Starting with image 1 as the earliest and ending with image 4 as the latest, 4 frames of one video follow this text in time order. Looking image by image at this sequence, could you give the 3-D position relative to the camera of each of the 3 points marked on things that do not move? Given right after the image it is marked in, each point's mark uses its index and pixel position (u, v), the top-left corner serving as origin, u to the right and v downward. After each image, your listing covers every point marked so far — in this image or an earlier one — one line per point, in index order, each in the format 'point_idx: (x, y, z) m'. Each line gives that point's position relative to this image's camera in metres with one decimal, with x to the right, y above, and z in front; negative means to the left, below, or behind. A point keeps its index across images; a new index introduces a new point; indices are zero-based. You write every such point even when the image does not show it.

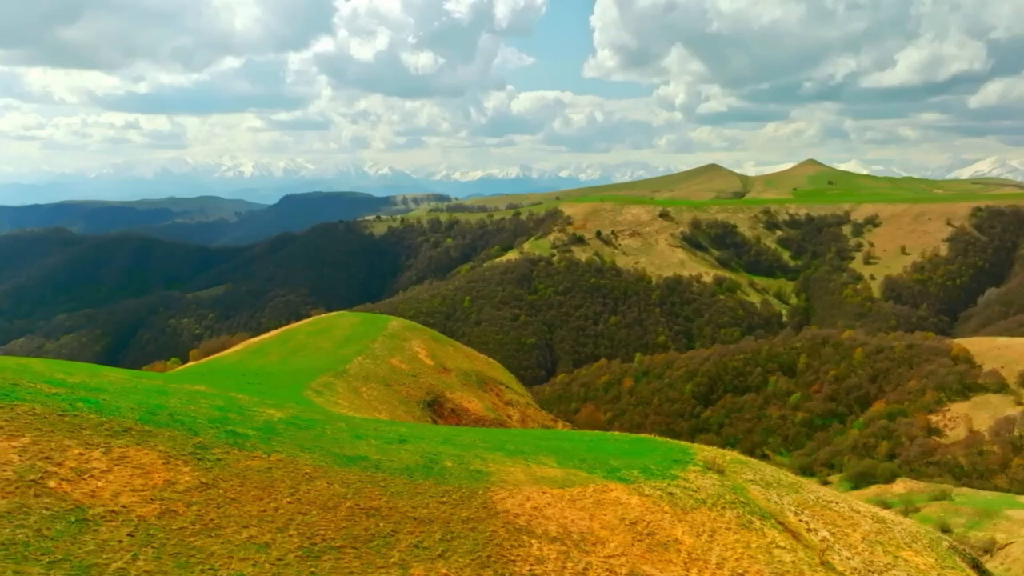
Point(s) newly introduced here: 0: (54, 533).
0: (-7.5, -4.0, +10.5) m
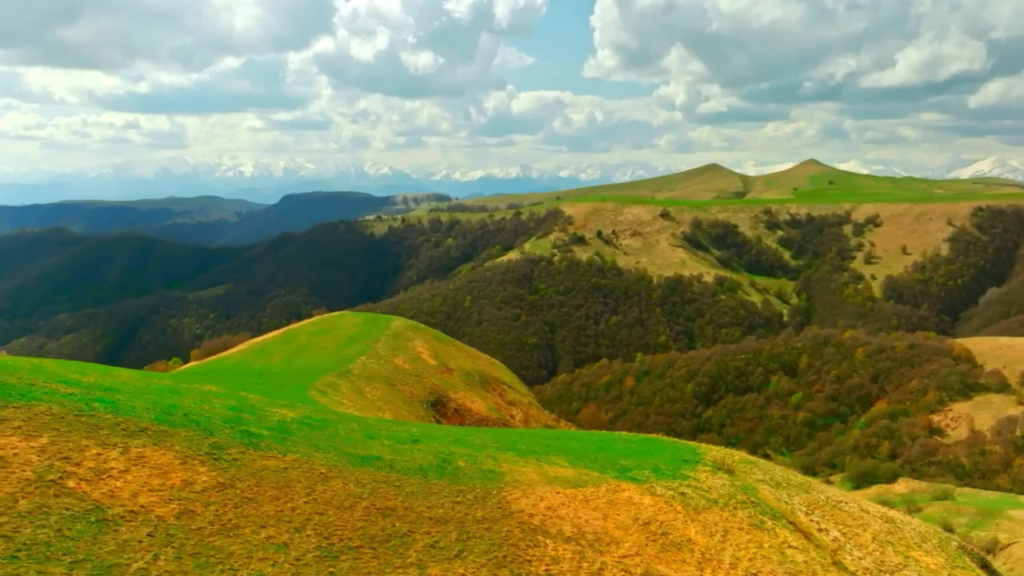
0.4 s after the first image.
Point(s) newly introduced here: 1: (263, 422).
0: (-7.1, -4.0, +10.5) m
1: (-6.2, -3.3, +16.0) m
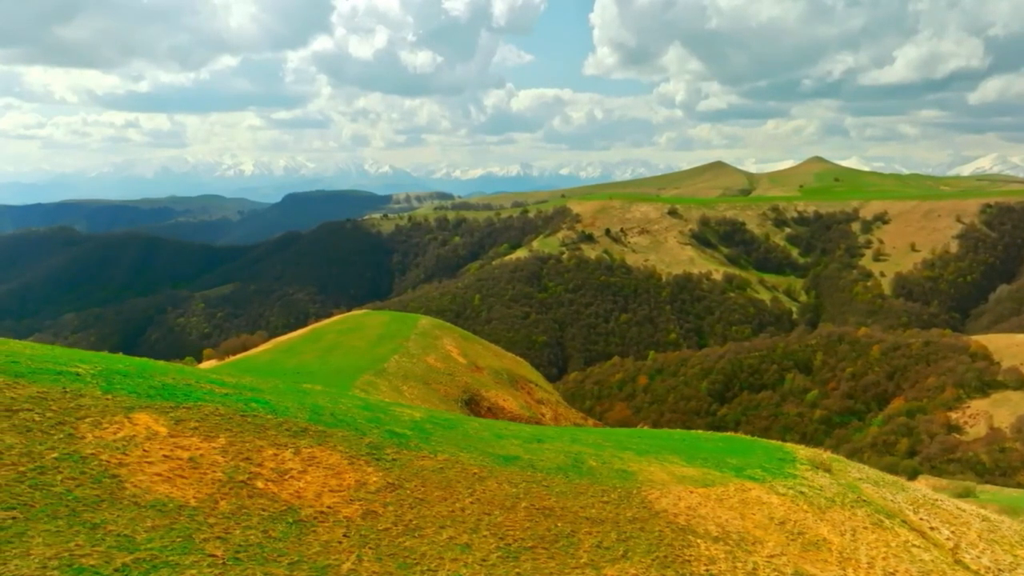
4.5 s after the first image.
0: (-3.8, -4.0, +10.5) m
1: (-2.8, -3.3, +16.0) m
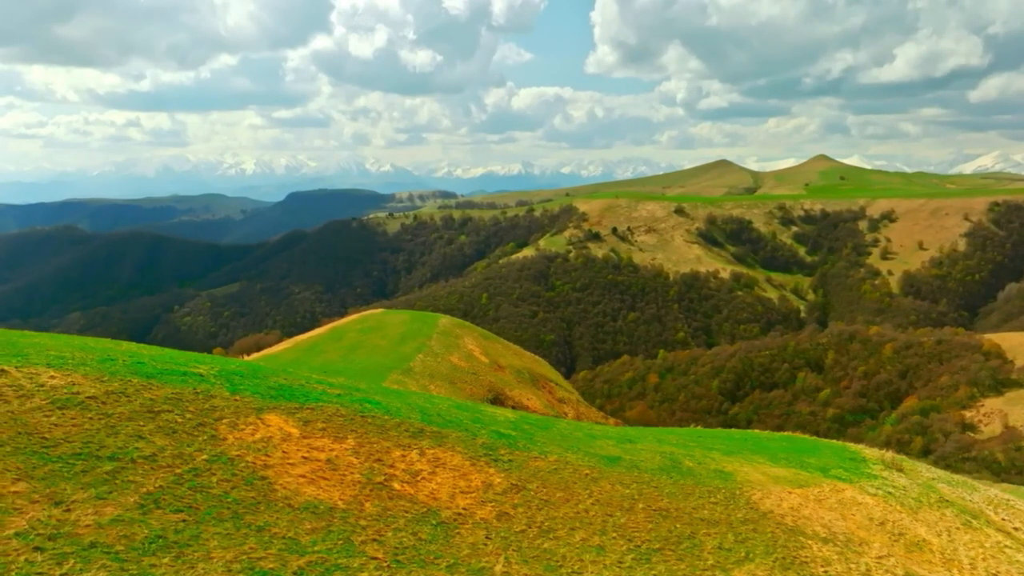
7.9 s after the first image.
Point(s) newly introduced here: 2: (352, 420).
0: (-1.4, -4.0, +10.4) m
1: (-0.4, -3.3, +15.8) m
2: (-3.2, -2.6, +12.6) m
